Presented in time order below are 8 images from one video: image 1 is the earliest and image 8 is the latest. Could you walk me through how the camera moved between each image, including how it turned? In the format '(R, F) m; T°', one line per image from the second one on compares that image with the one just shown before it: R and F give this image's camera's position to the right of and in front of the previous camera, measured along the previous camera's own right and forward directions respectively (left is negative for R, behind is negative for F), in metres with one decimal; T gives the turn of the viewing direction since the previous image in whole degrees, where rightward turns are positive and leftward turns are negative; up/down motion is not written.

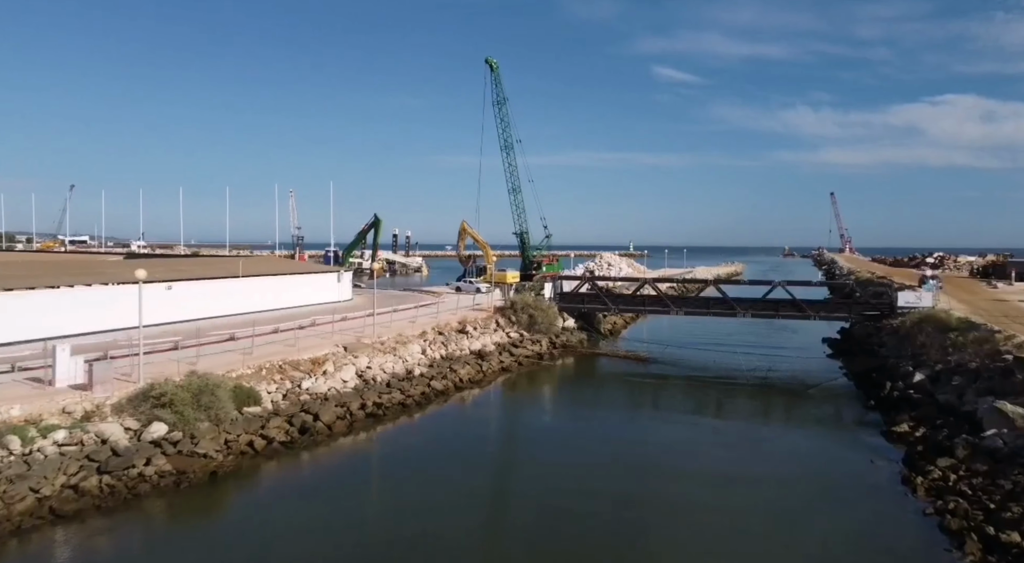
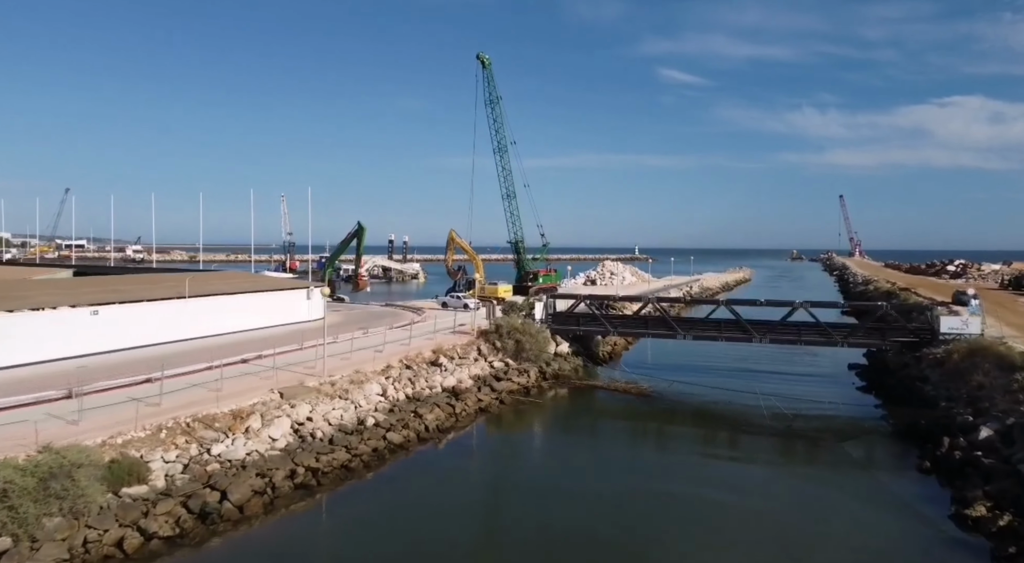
(+0.7, +3.5) m; 0°
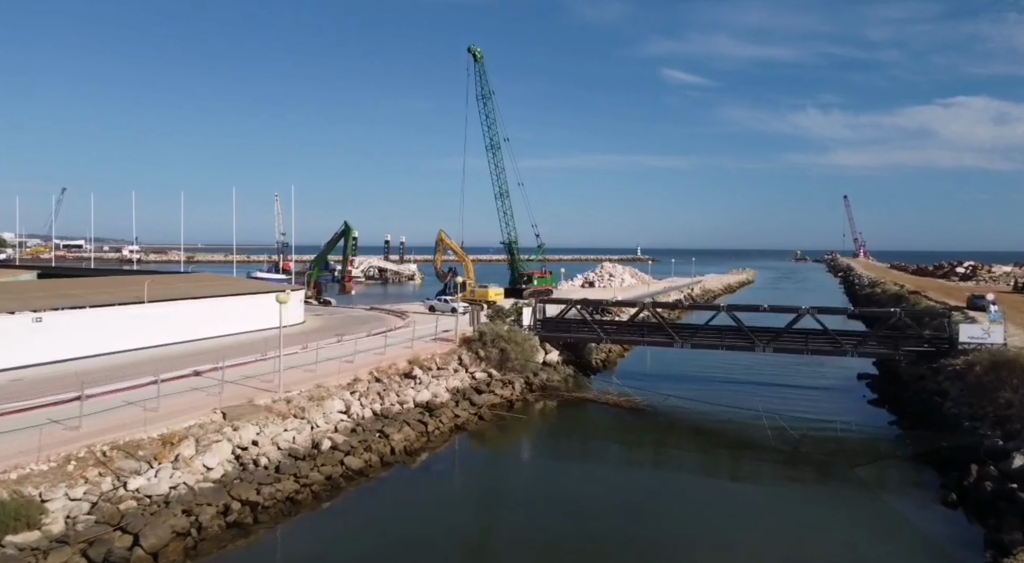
(+0.6, +1.8) m; 0°
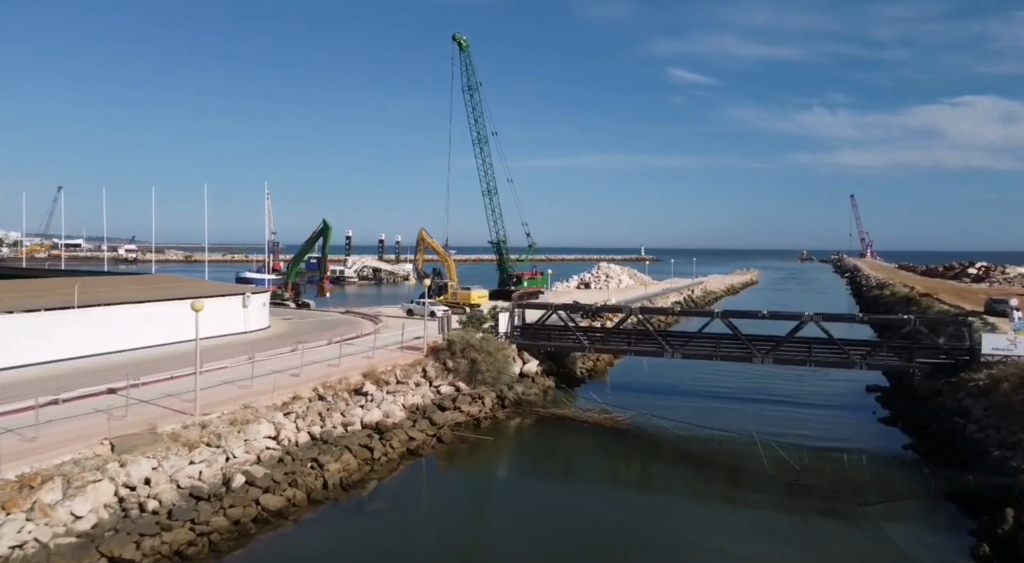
(+1.0, +2.3) m; 0°
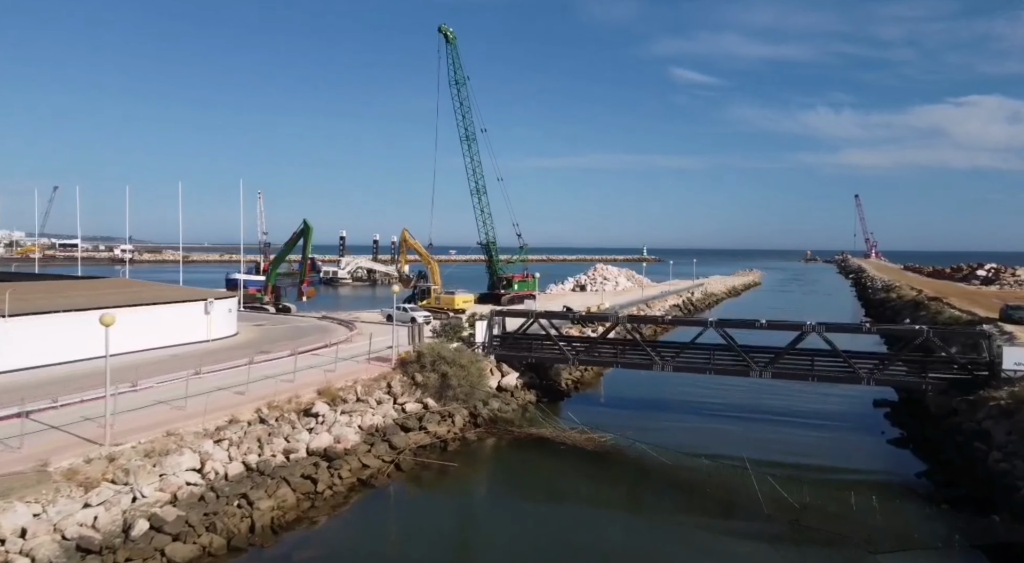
(+0.8, +1.8) m; 0°
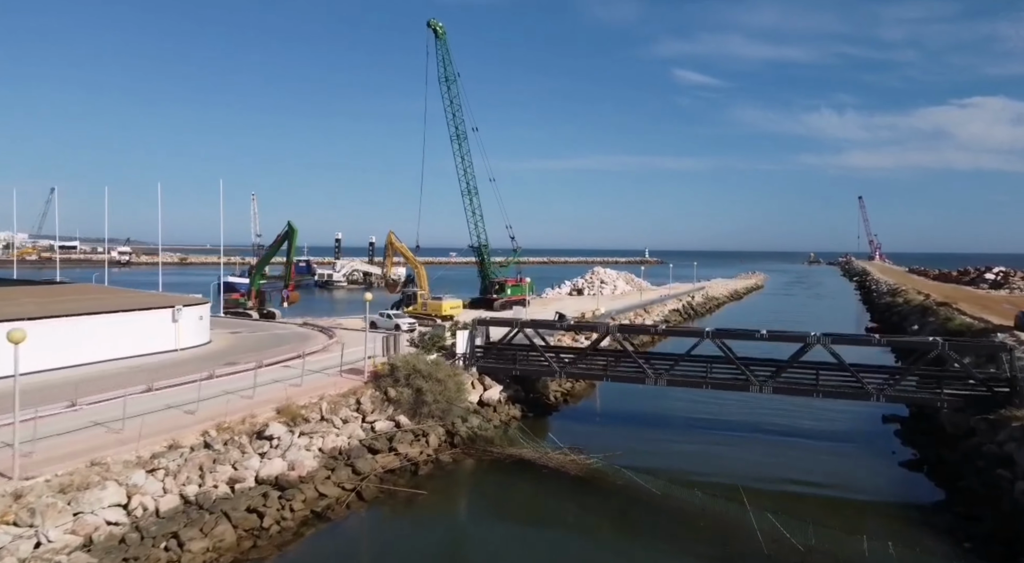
(+0.6, +1.5) m; 0°
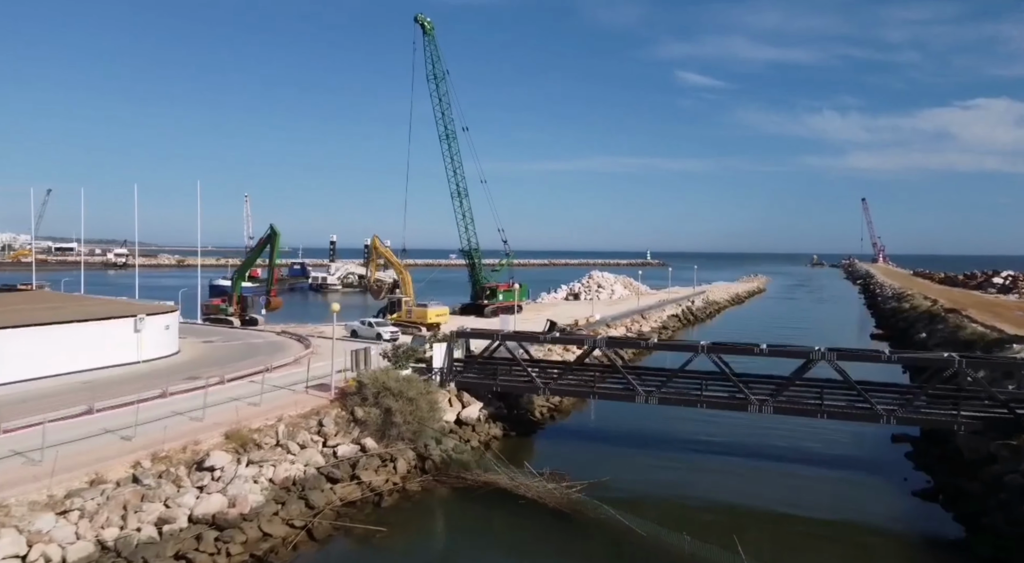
(+0.6, +1.5) m; 0°
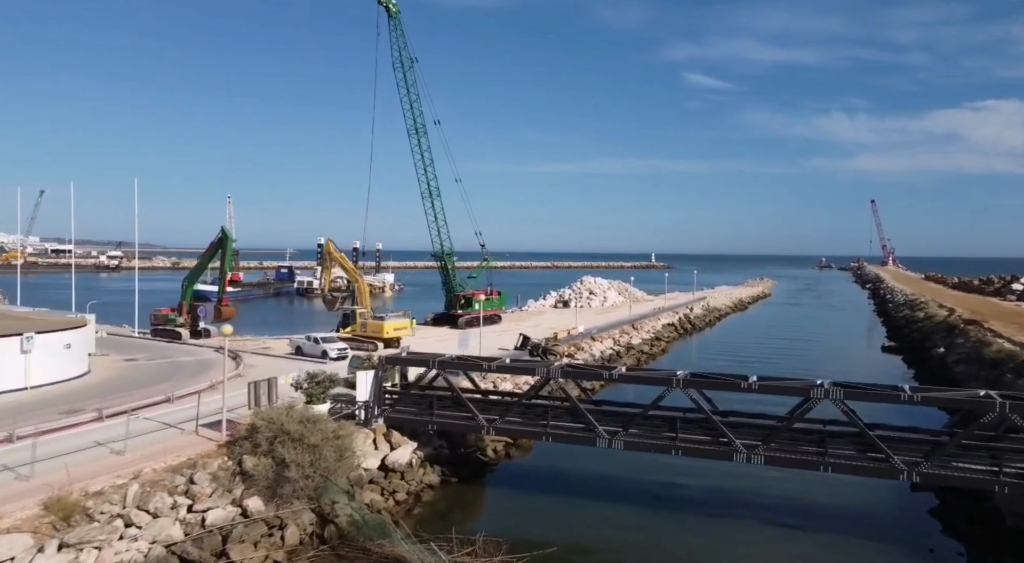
(+1.5, +3.4) m; -1°
